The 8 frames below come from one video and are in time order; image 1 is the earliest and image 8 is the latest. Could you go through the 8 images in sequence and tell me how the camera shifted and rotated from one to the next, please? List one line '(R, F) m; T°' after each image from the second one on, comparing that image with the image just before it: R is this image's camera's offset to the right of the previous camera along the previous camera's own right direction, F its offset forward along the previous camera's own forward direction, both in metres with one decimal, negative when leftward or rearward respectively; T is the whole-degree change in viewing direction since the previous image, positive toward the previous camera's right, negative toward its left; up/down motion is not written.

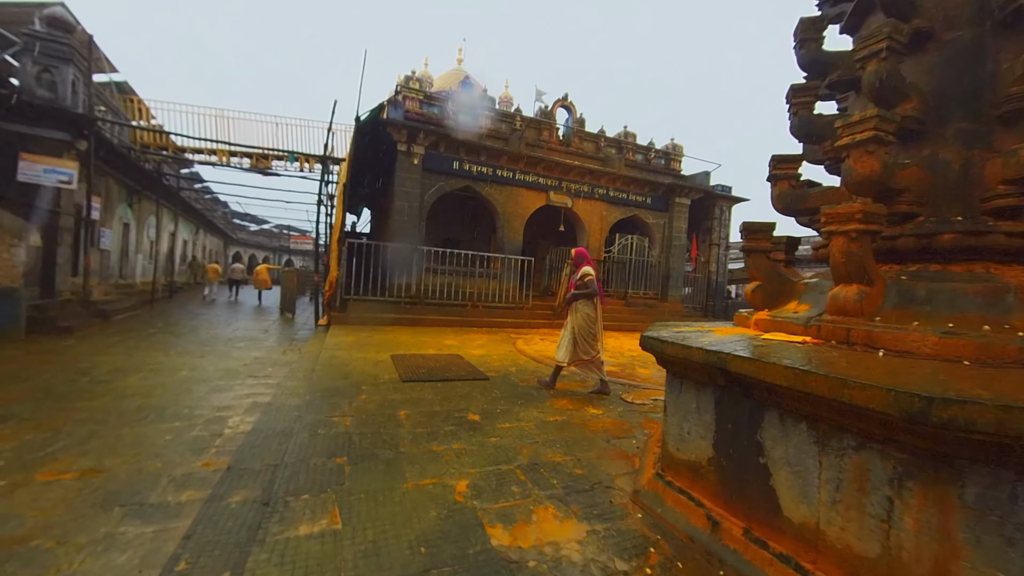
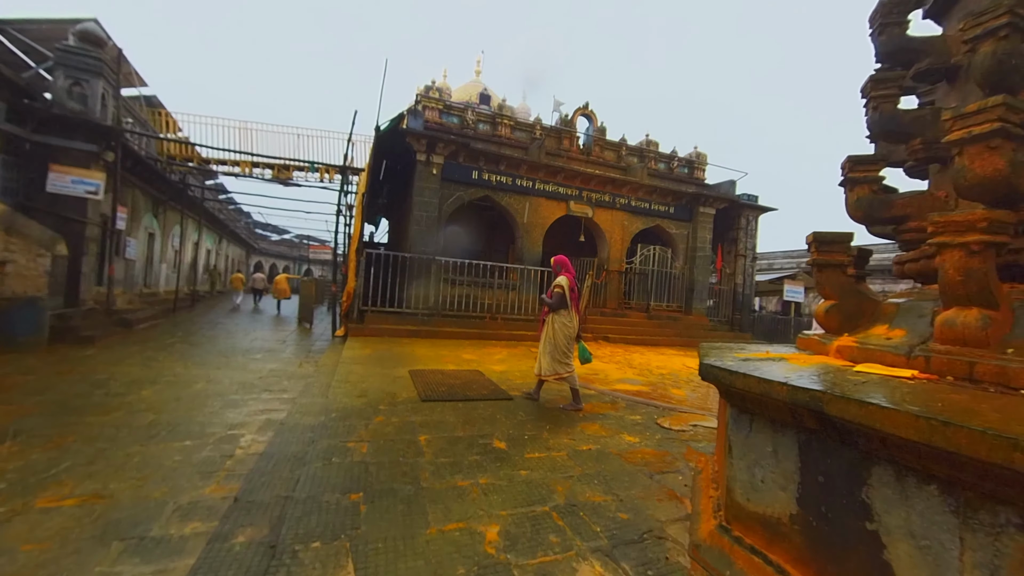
(-0.1, +0.3) m; -2°
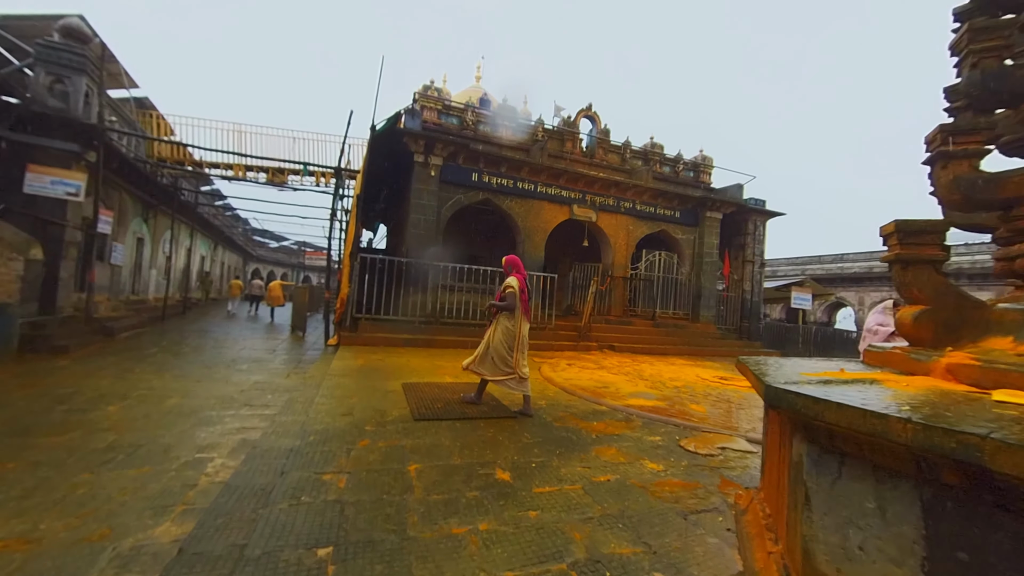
(0.0, +0.4) m; 0°
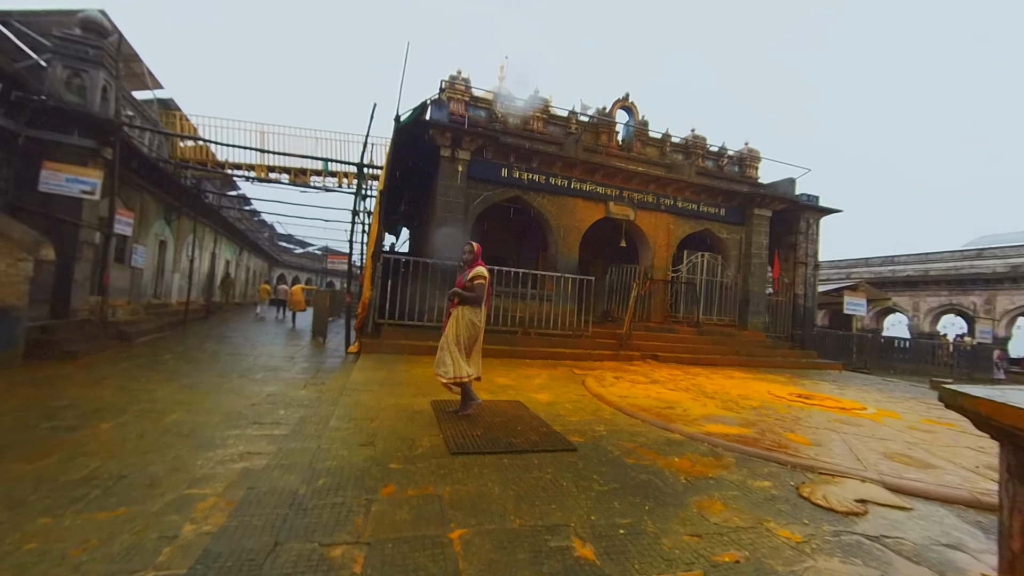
(-0.3, +0.8) m; -3°
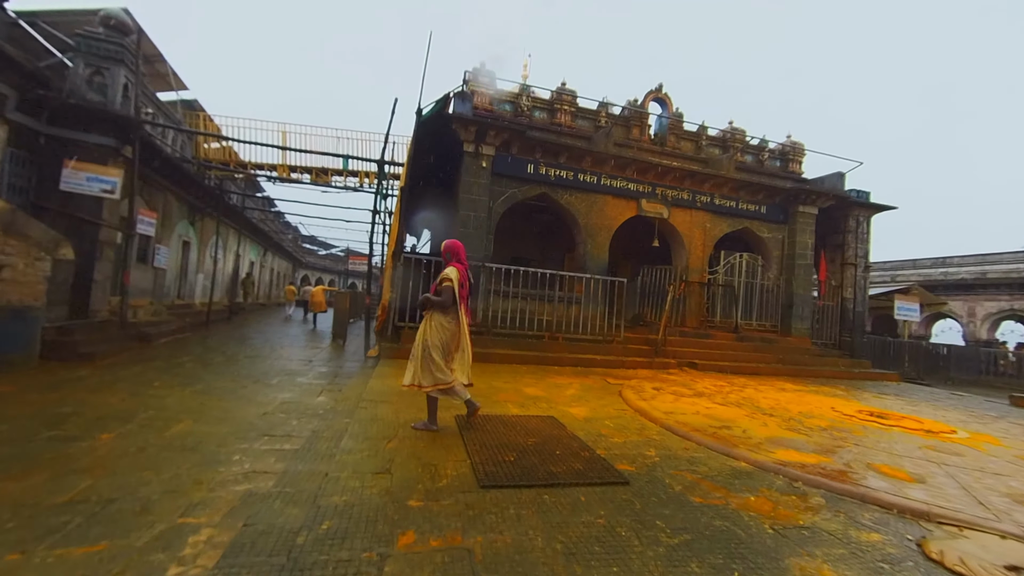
(-0.1, +0.5) m; -3°
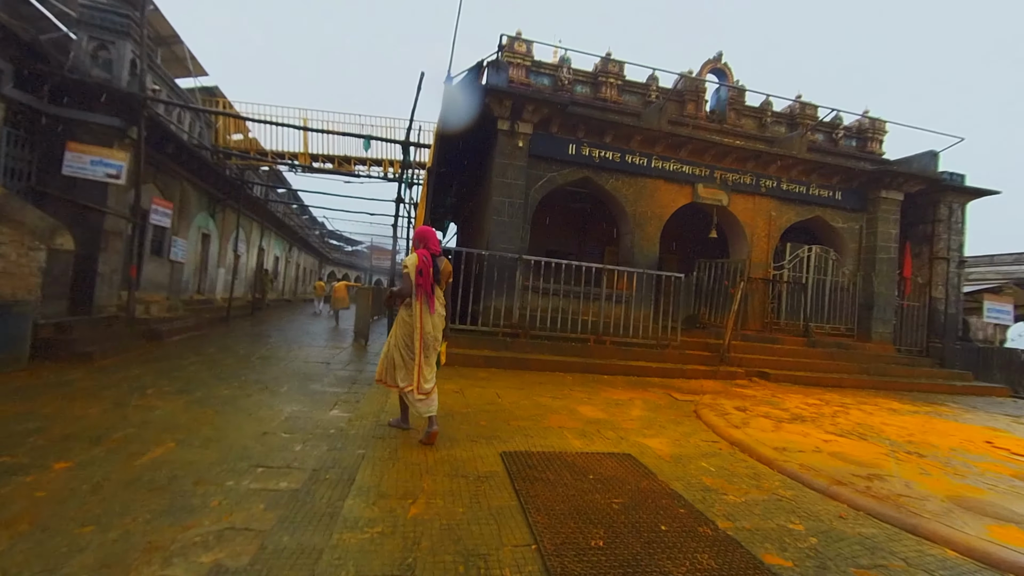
(-0.3, +1.0) m; -3°
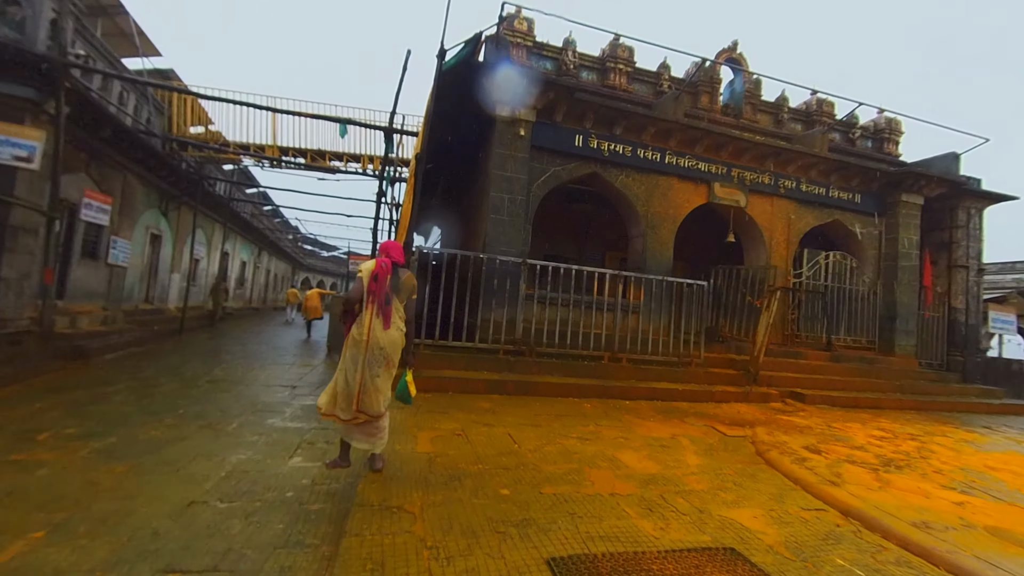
(-0.3, +1.0) m; +3°
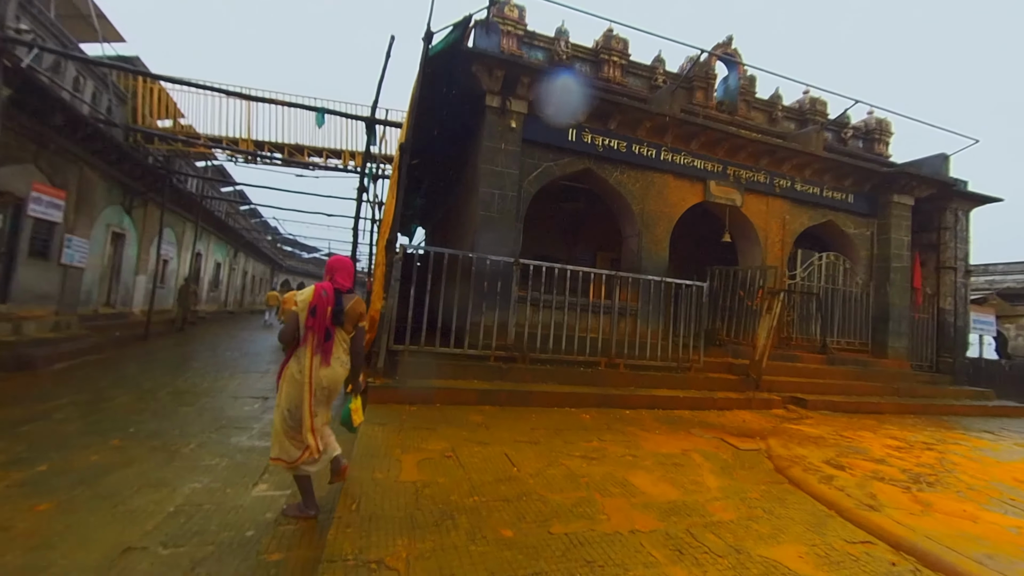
(-0.1, +0.4) m; +2°
